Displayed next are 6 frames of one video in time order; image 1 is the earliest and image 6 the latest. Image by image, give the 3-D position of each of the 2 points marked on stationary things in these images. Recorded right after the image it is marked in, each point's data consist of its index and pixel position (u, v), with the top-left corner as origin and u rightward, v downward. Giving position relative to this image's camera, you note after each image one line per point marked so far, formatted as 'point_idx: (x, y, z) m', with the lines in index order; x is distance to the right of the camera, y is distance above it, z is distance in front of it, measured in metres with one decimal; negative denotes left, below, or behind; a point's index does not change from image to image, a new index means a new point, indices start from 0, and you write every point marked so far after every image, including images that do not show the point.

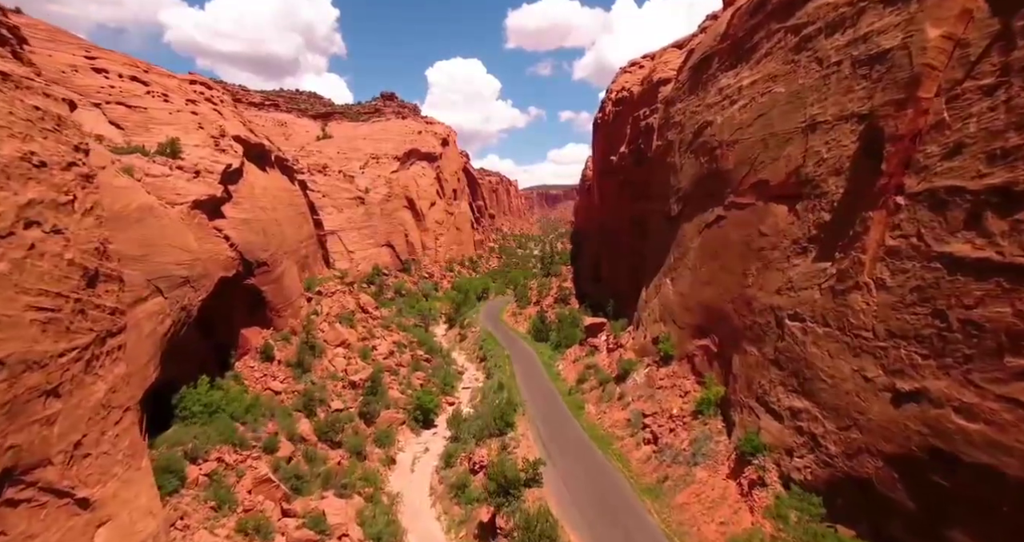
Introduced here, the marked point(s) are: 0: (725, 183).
0: (+7.8, +3.2, +18.3) m
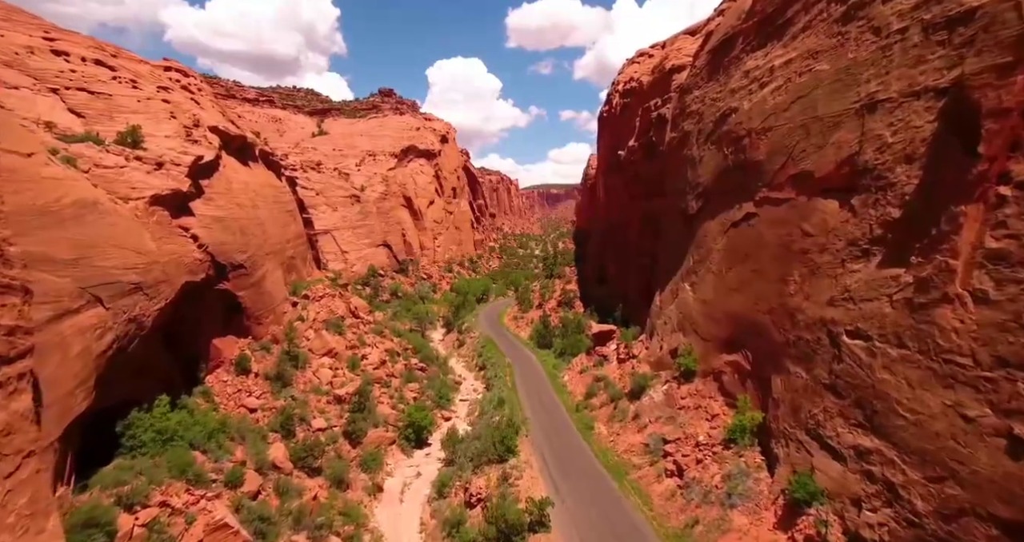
0: (+7.9, +3.0, +16.1) m
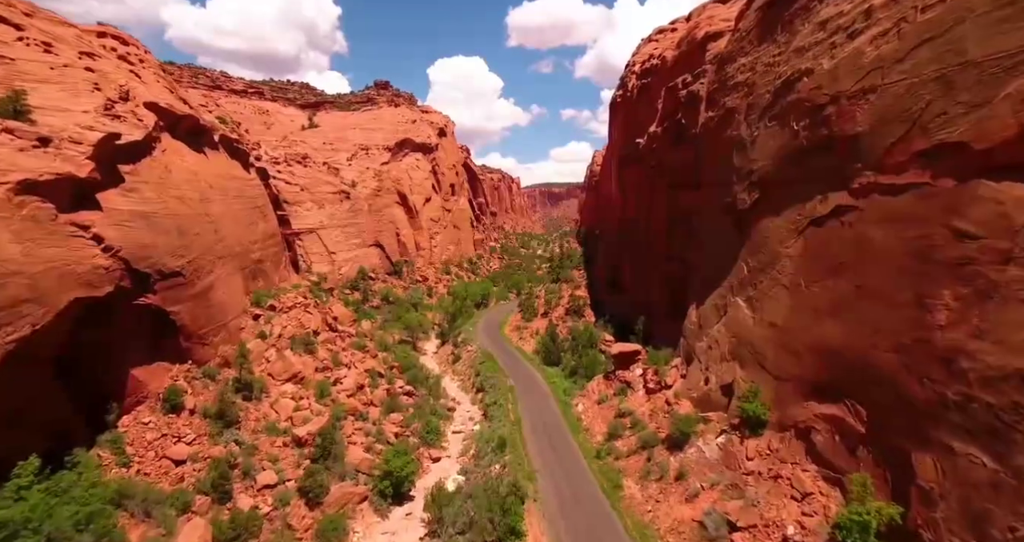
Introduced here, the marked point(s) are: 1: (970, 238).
0: (+8.0, +2.7, +11.7) m
1: (+7.6, +0.6, +8.4) m
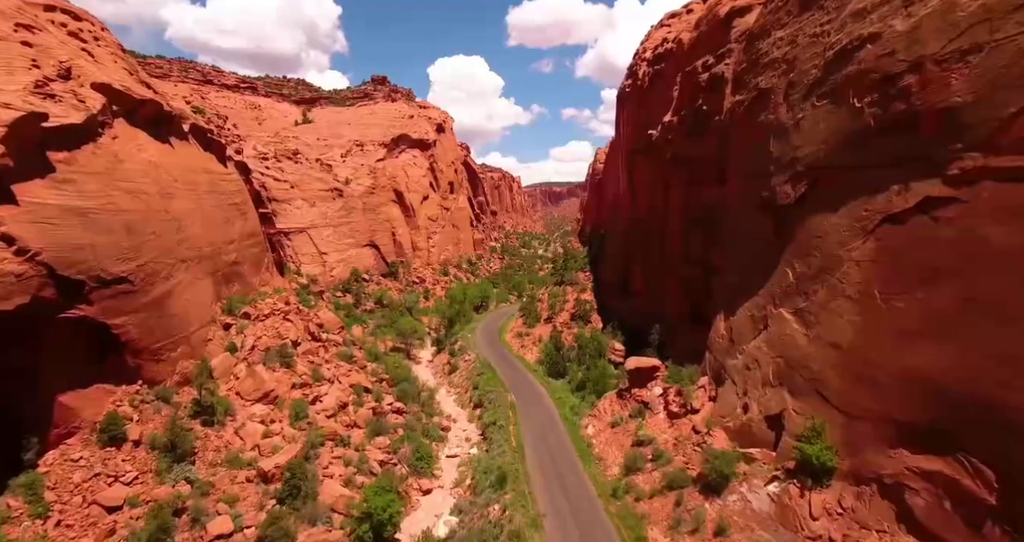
0: (+8.0, +2.5, +9.2) m
1: (+7.7, +0.4, +5.9) m
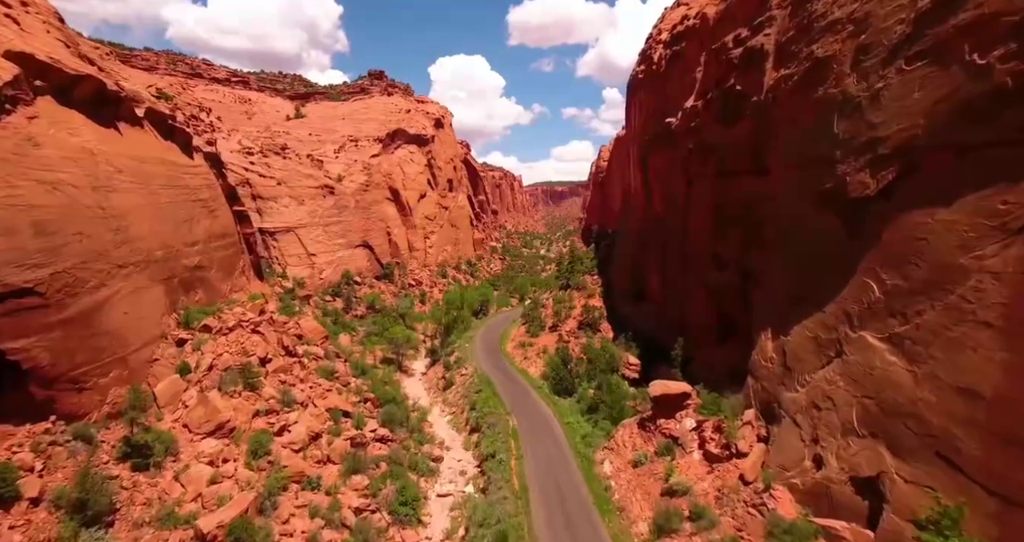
0: (+8.1, +2.3, +6.2) m
1: (+7.7, +0.1, +2.9) m
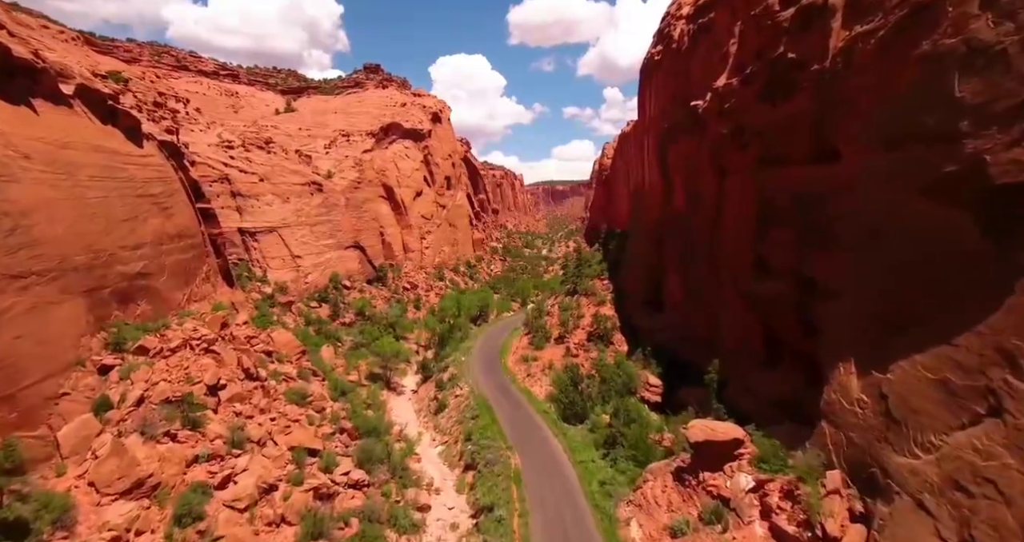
0: (+8.1, +2.0, +2.8) m
1: (+7.7, -0.1, -0.6) m
